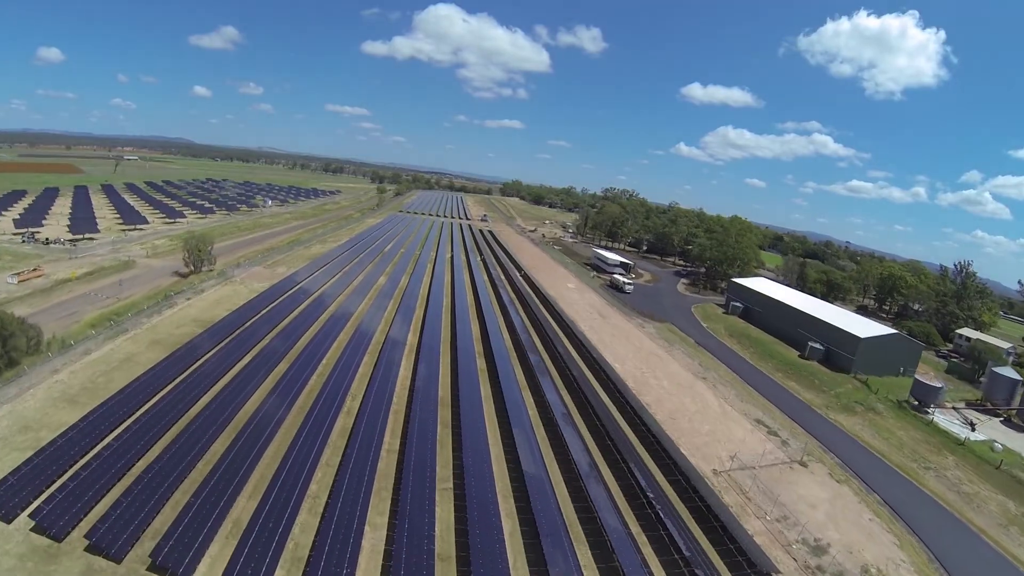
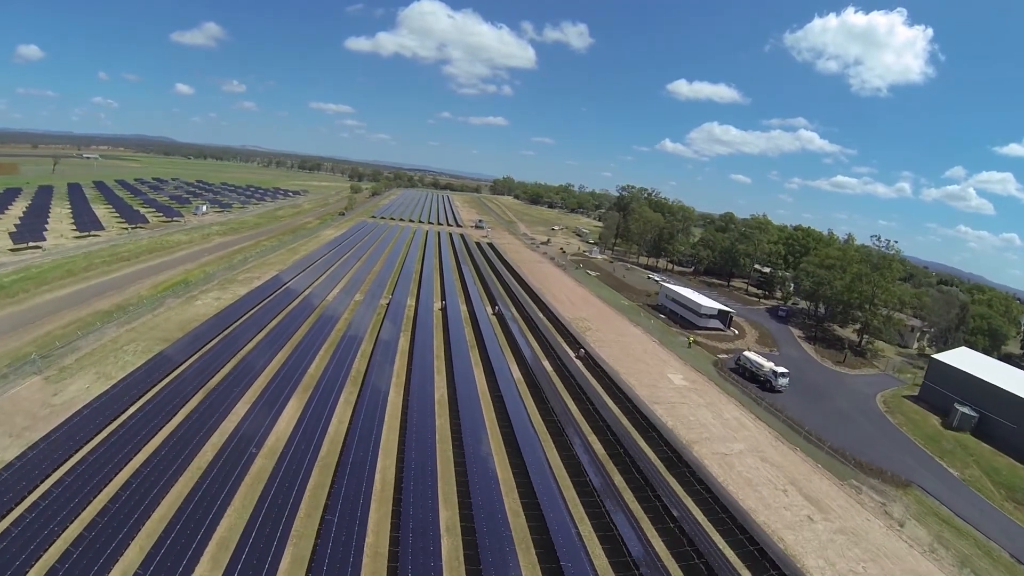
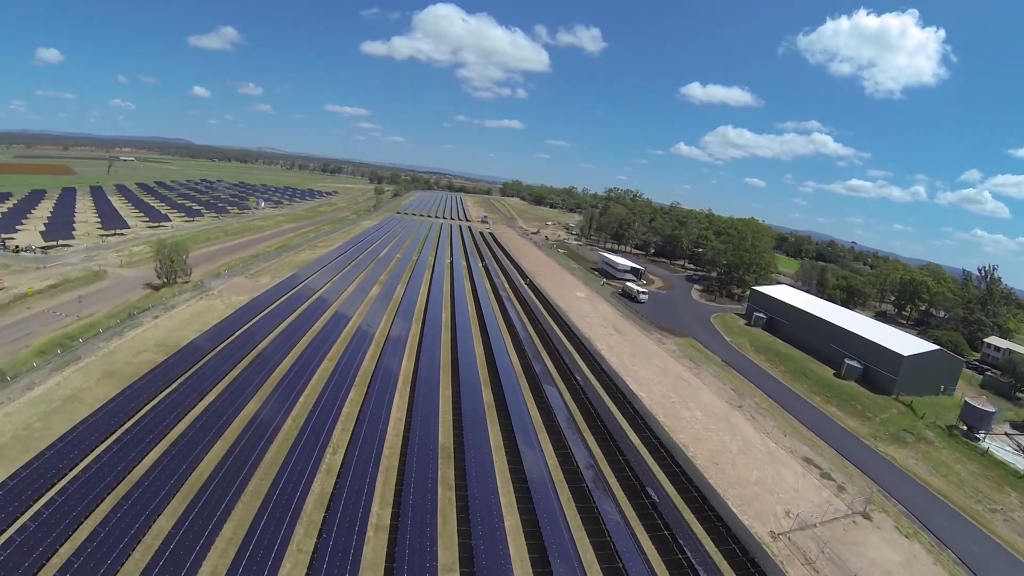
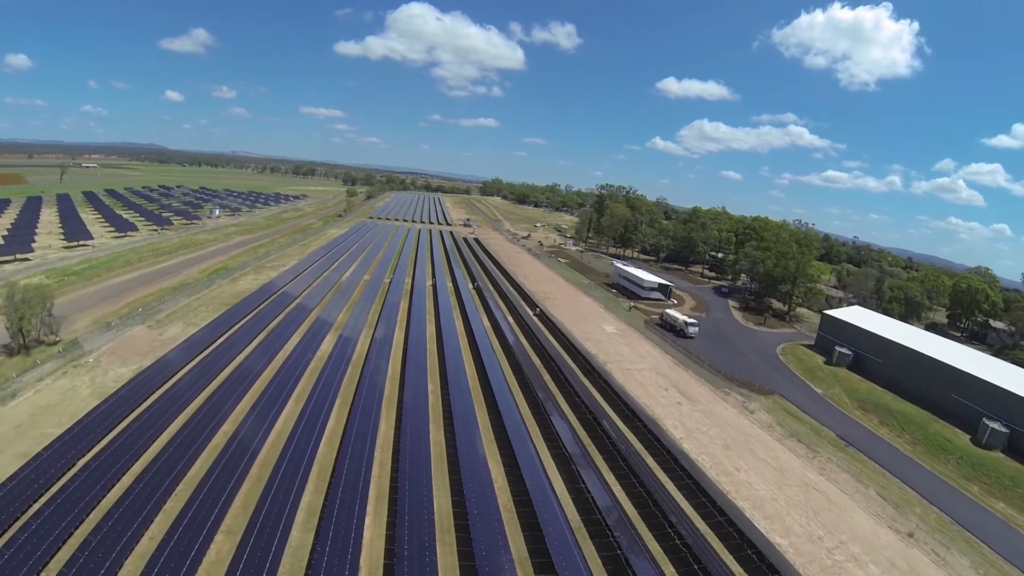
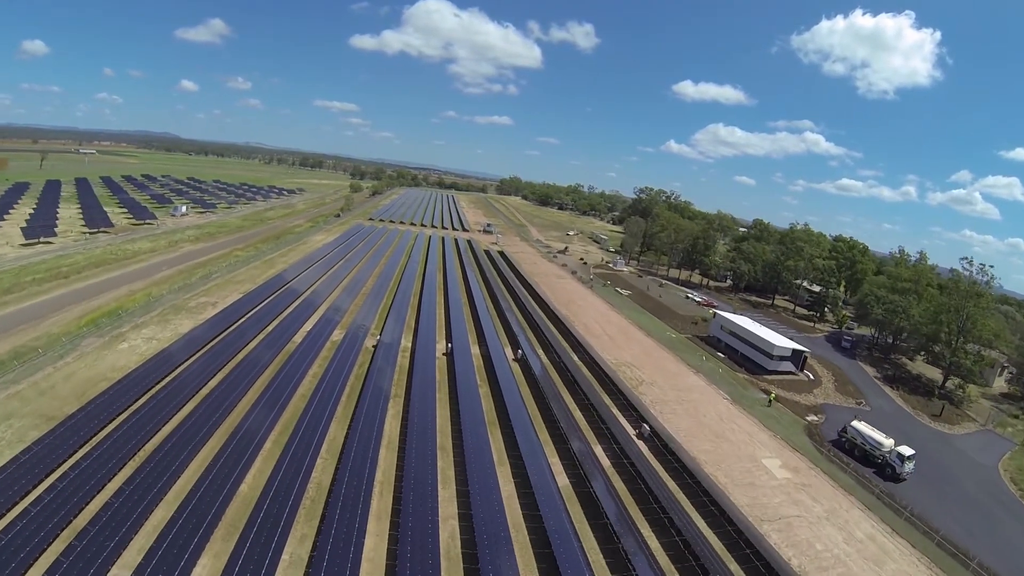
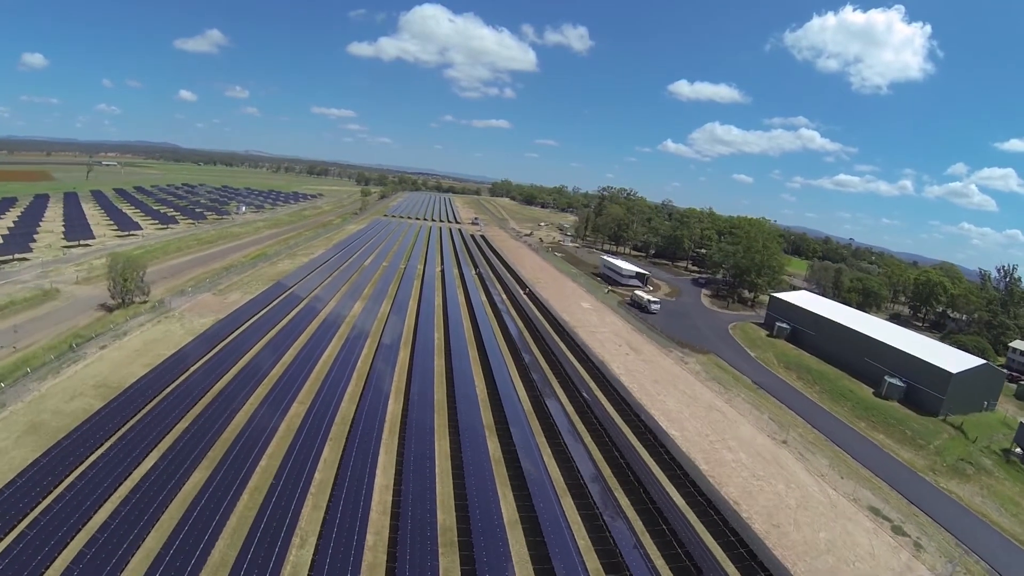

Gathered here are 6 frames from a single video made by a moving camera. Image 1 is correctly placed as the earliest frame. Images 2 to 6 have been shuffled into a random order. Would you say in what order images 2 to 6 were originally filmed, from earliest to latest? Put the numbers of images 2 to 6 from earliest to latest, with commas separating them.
3, 6, 4, 2, 5
